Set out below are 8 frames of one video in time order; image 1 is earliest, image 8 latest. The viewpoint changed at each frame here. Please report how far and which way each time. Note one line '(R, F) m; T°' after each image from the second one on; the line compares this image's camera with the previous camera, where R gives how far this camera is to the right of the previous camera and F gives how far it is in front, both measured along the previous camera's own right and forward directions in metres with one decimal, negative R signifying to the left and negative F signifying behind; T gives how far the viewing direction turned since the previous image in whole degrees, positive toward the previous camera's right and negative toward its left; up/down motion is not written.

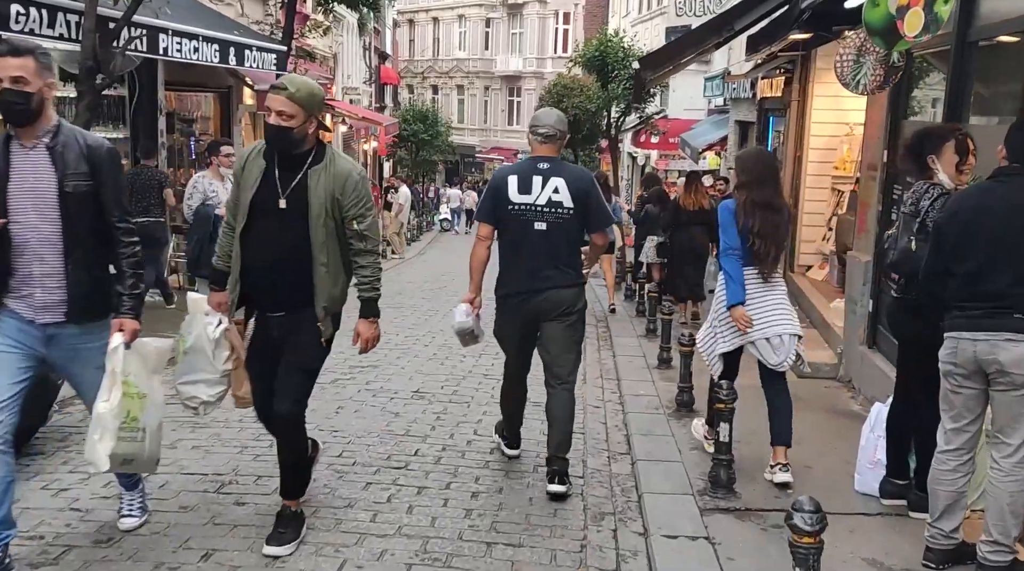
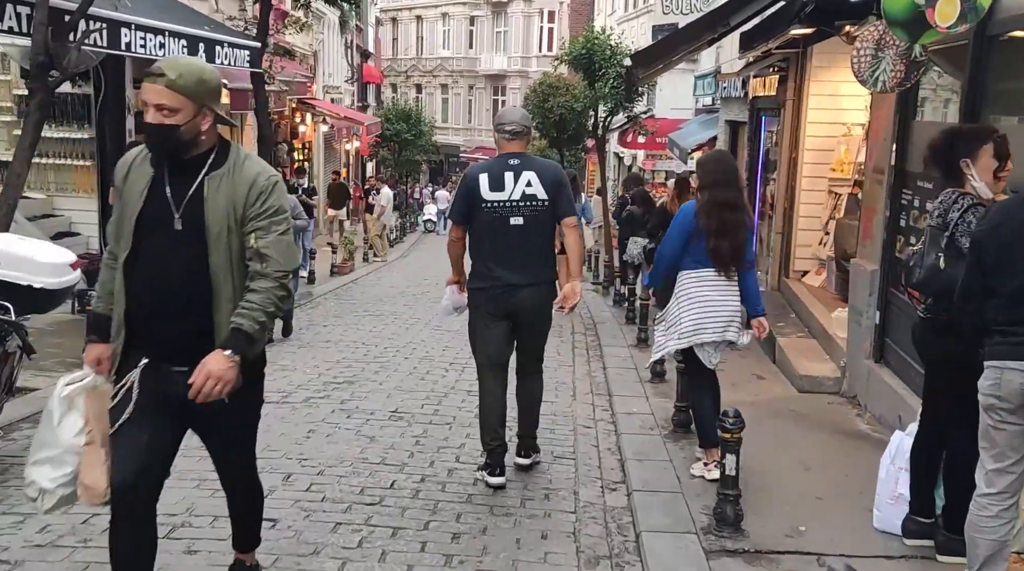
(0.0, +0.5) m; +1°
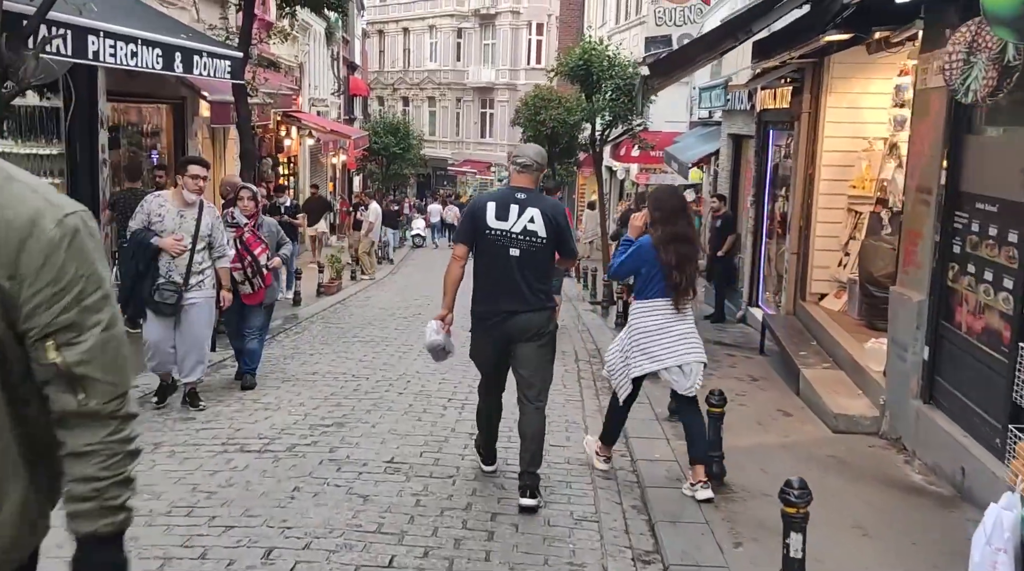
(-0.1, +0.7) m; +1°
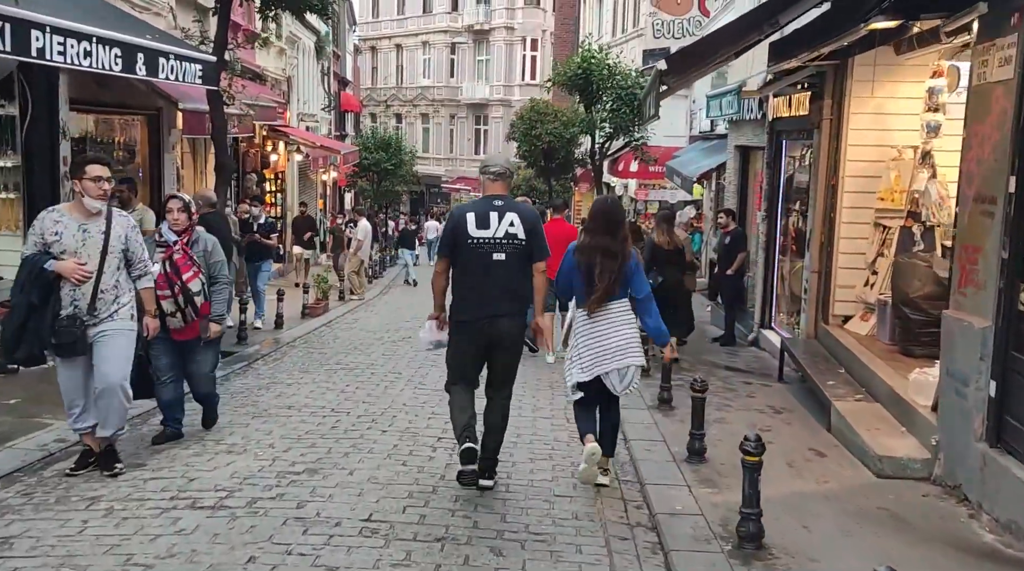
(0.0, +0.9) m; 0°
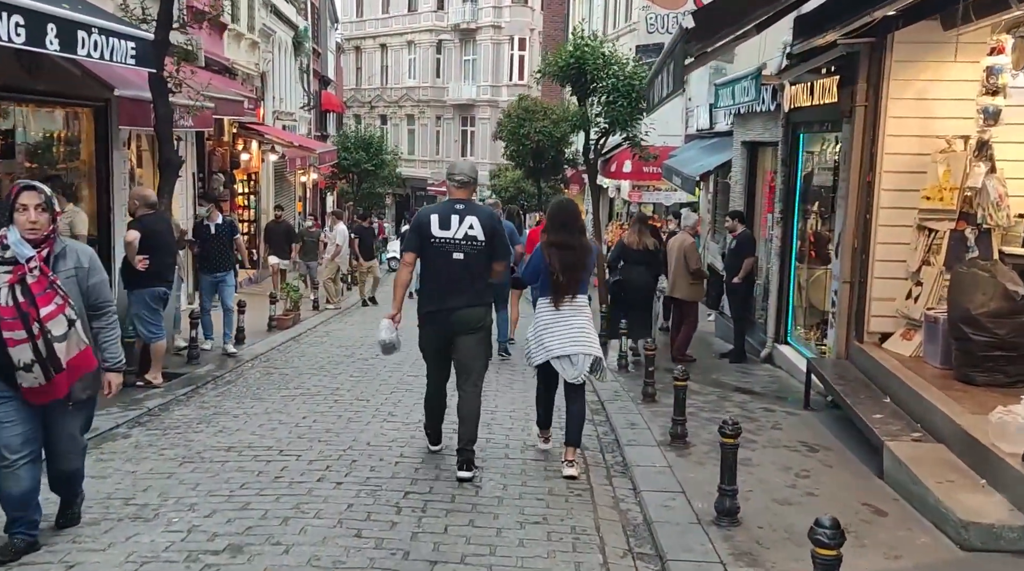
(0.0, +1.4) m; +1°
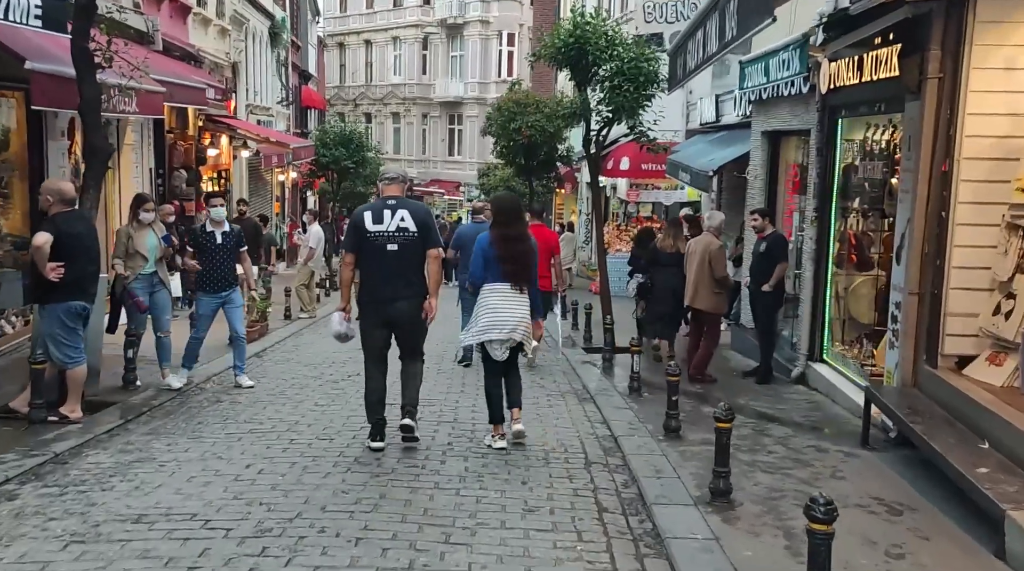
(-0.1, +1.6) m; +1°
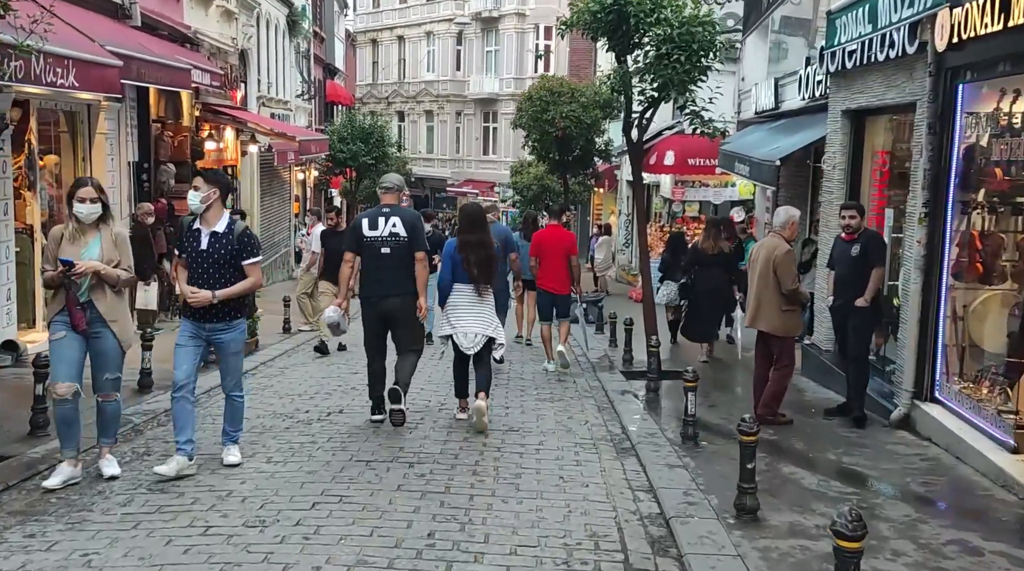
(+0.2, +2.2) m; -2°
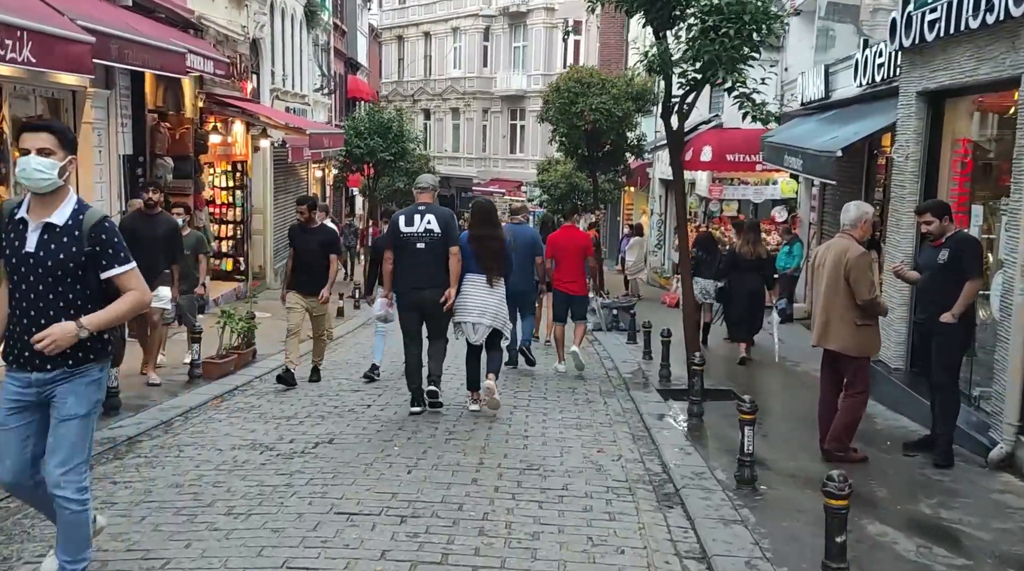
(+0.1, +1.3) m; -2°
